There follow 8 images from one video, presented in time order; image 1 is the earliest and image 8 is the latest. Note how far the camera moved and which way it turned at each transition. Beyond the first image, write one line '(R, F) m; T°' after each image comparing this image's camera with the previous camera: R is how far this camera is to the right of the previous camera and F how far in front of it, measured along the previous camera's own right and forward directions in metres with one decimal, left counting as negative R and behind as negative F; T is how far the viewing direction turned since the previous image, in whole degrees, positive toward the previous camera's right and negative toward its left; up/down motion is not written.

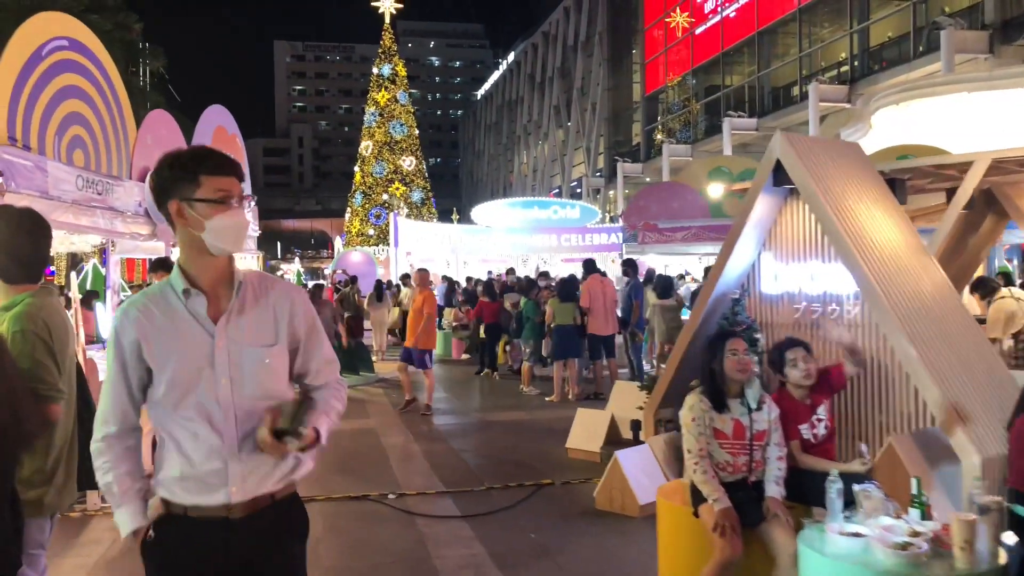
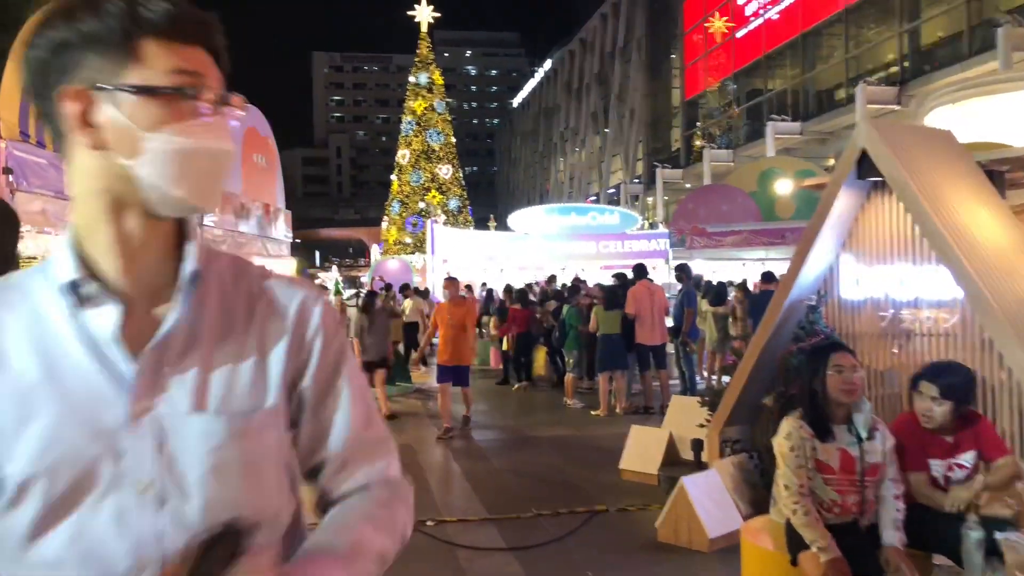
(-0.1, +0.6) m; -2°
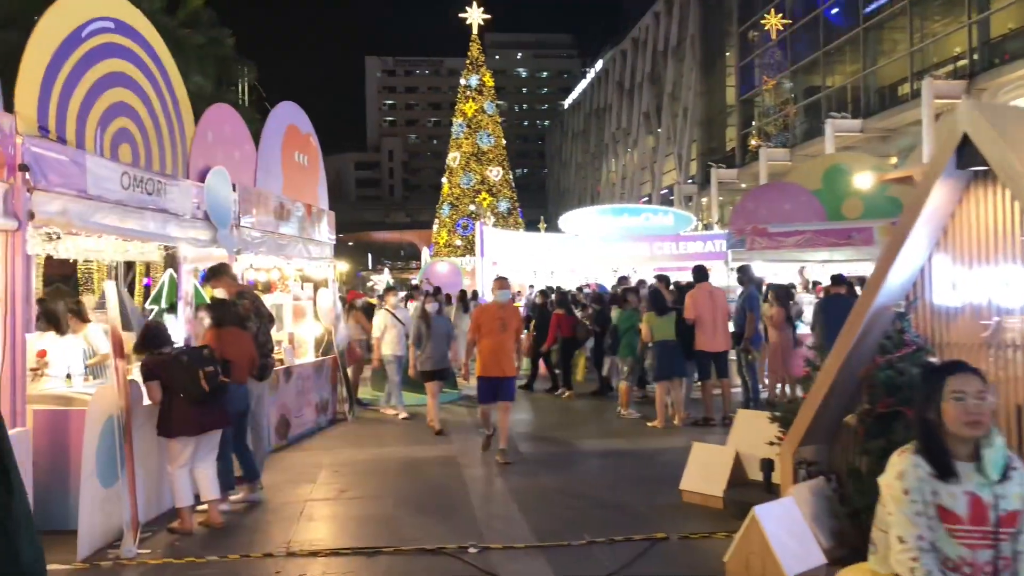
(0.0, +0.5) m; -3°
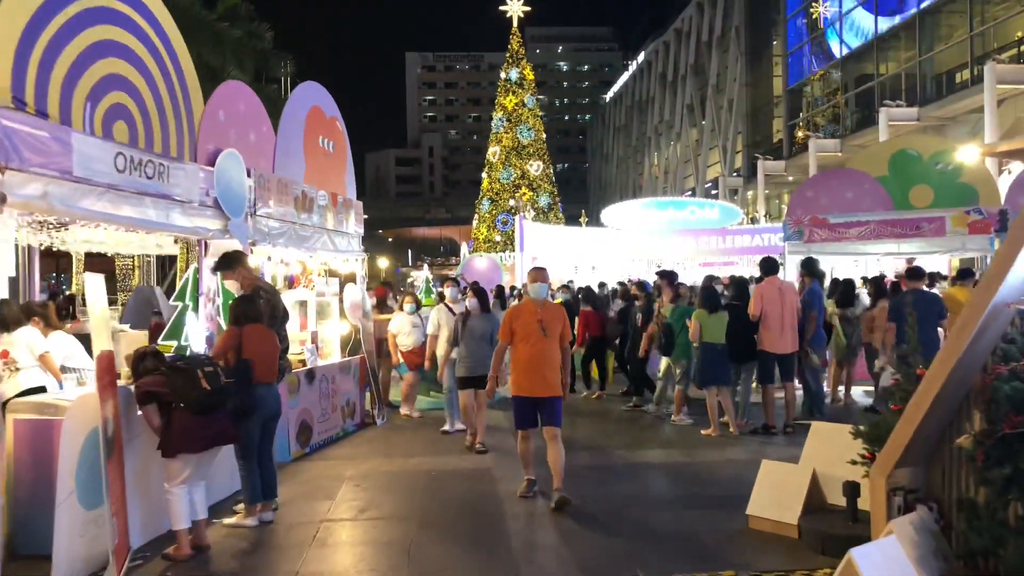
(0.0, +0.8) m; -3°
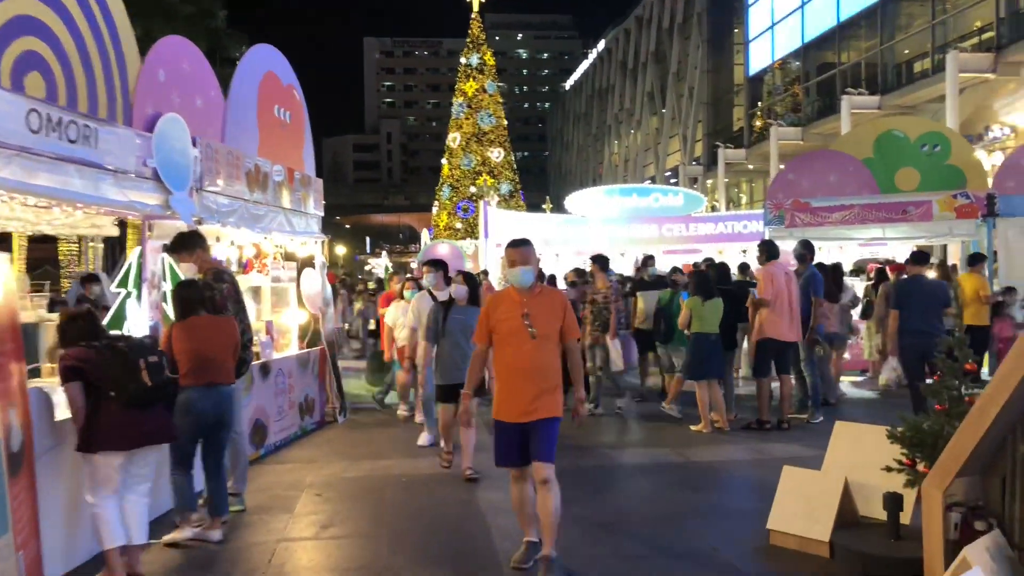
(-0.2, +0.8) m; +3°
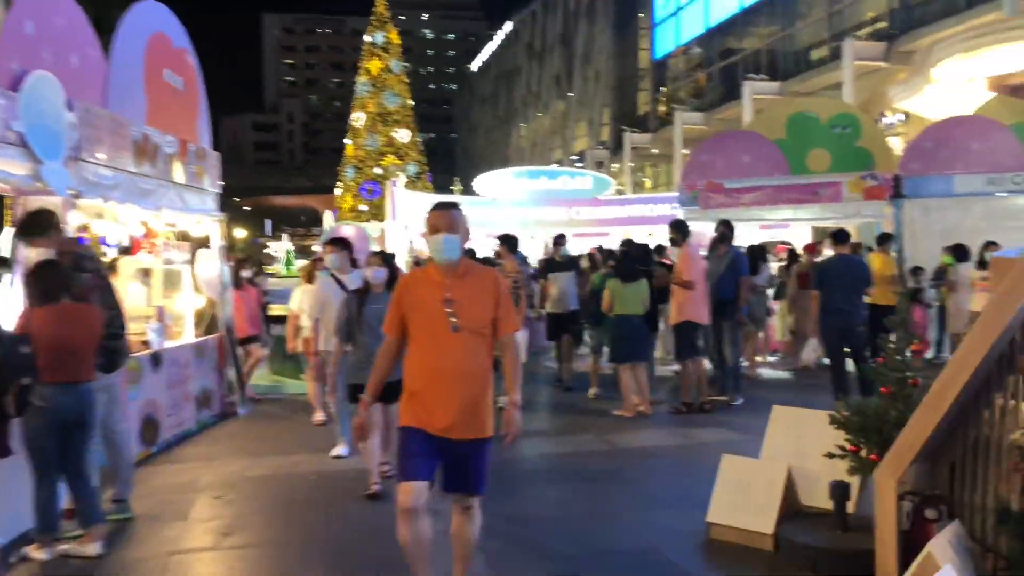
(-0.1, +0.5) m; +6°
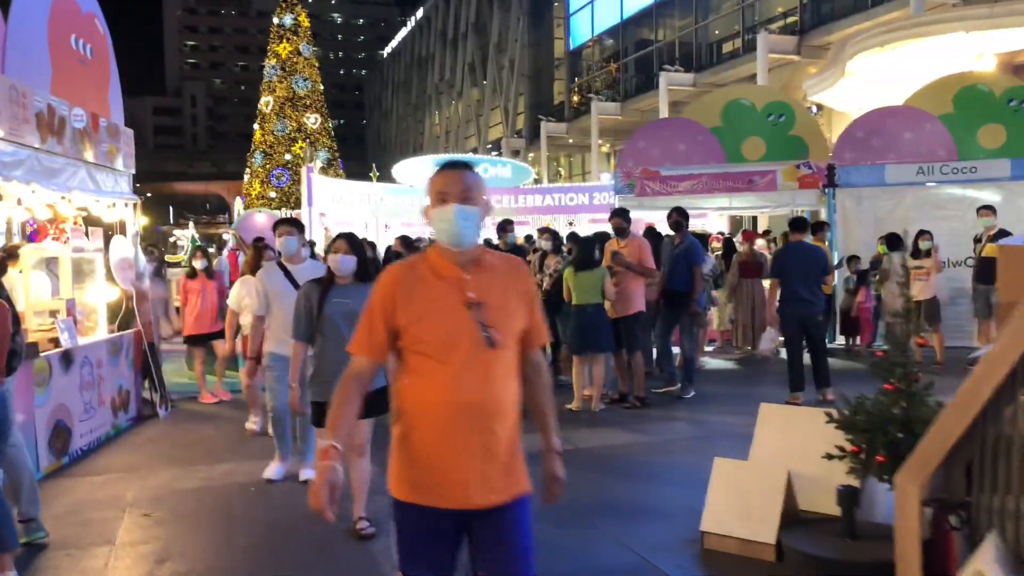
(-0.3, +0.5) m; +6°
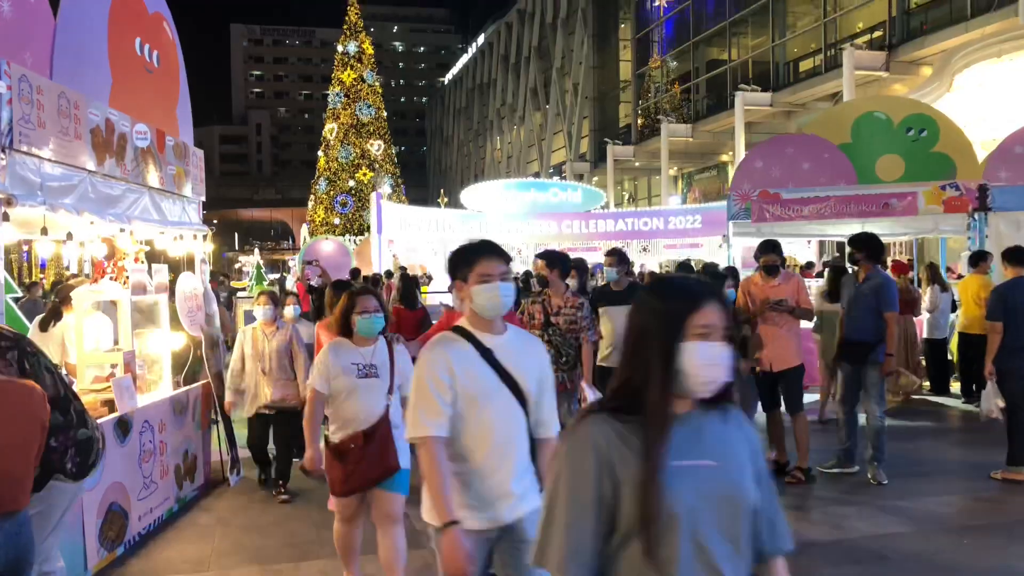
(-0.6, +1.3) m; -4°
